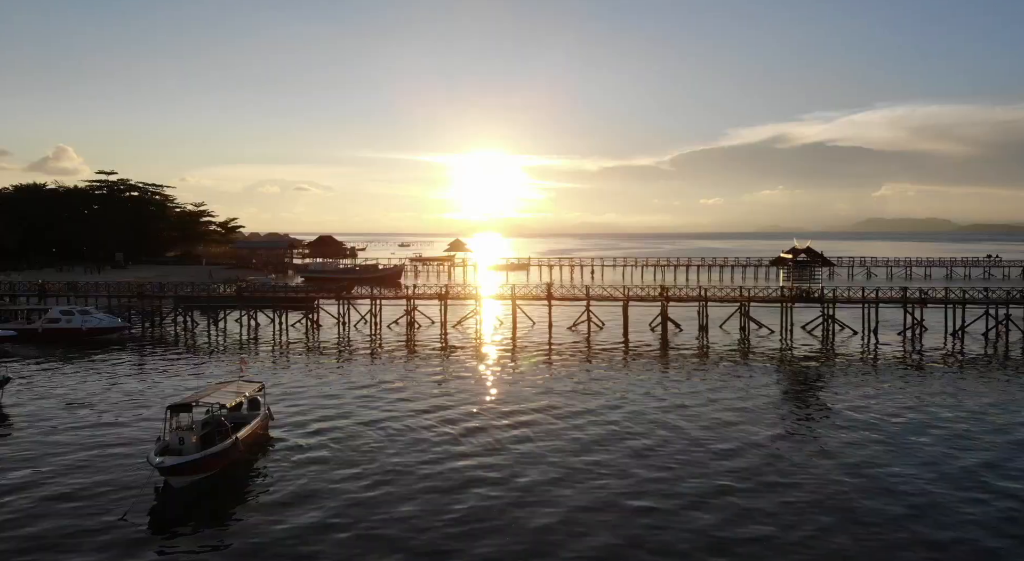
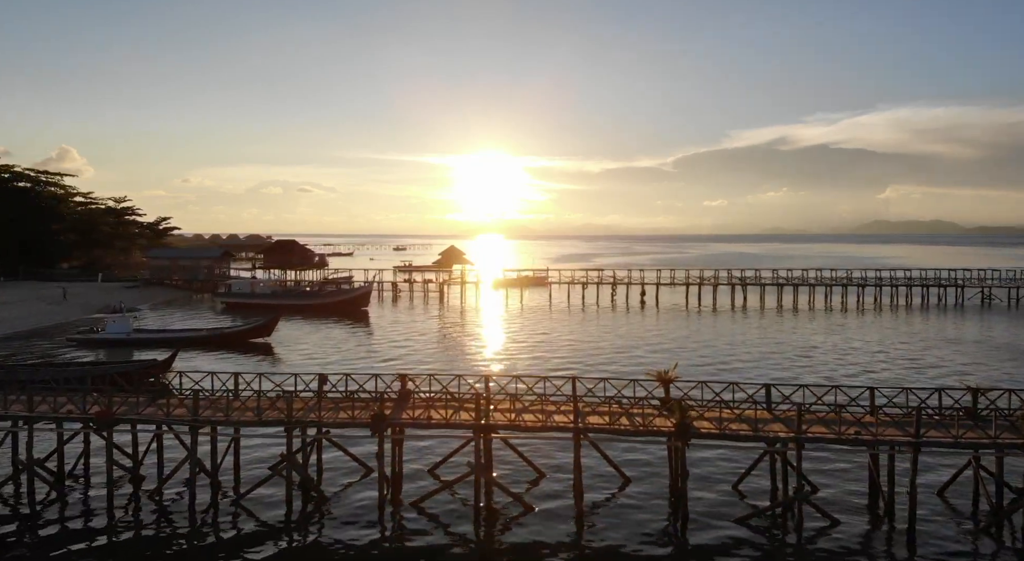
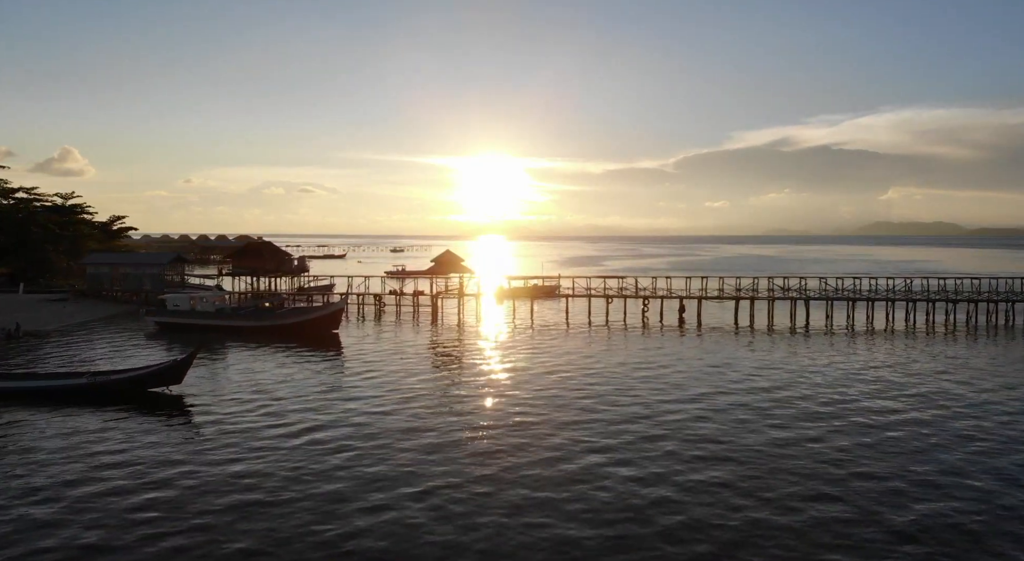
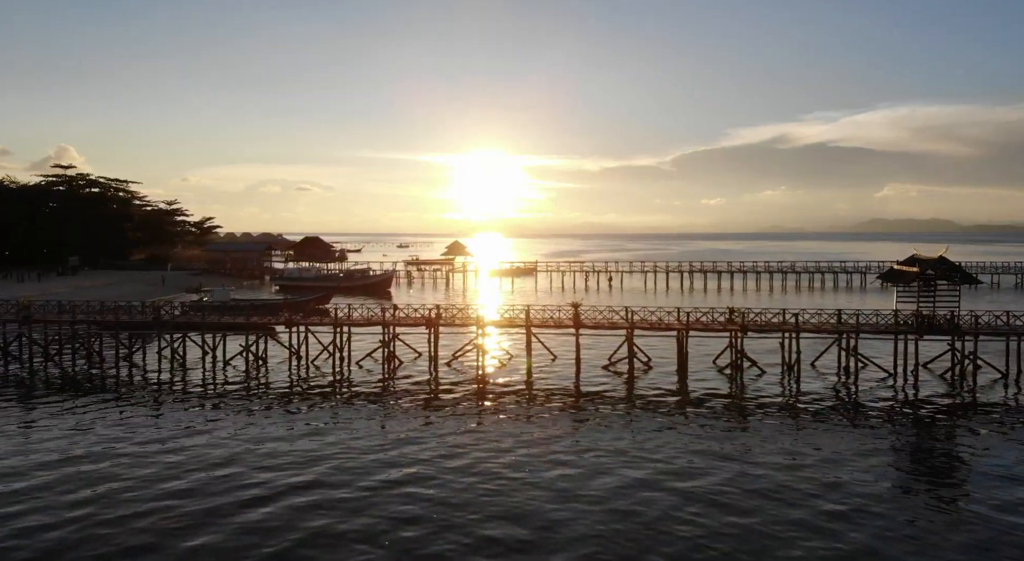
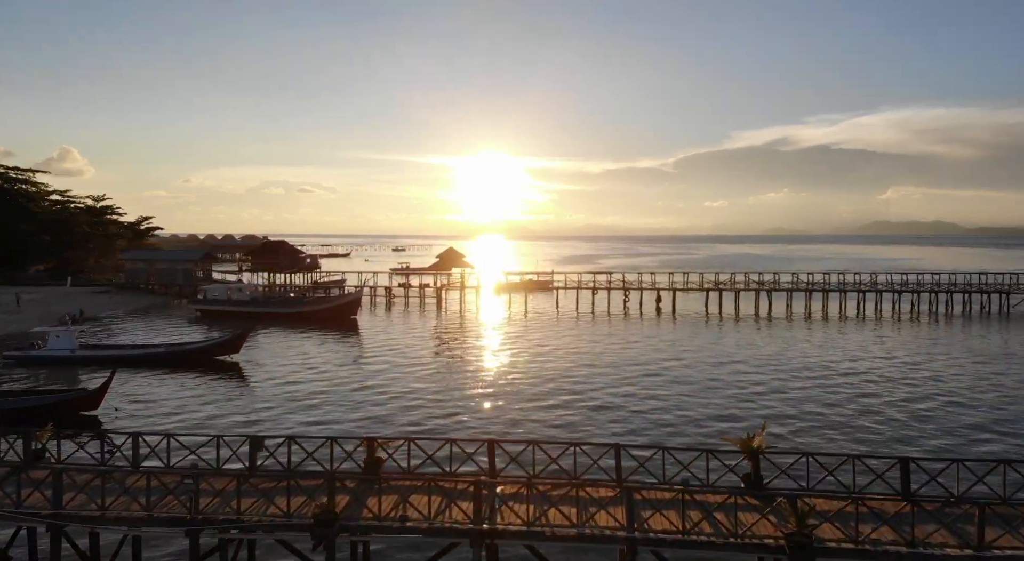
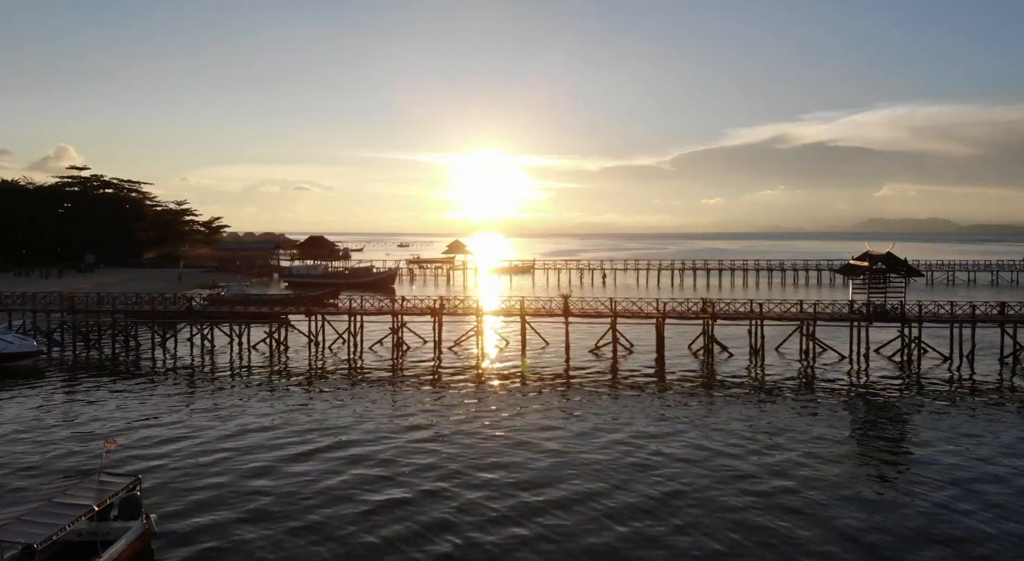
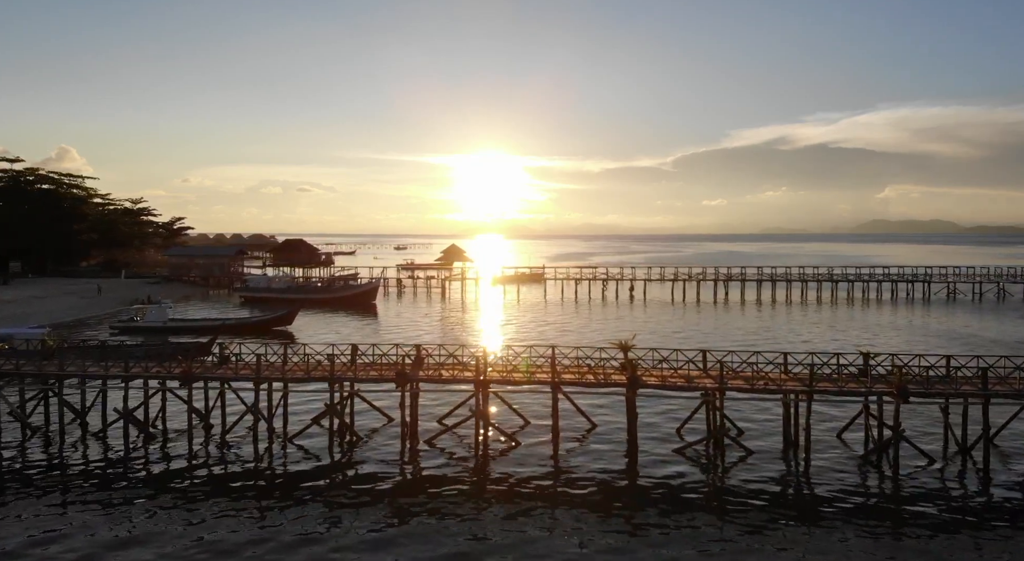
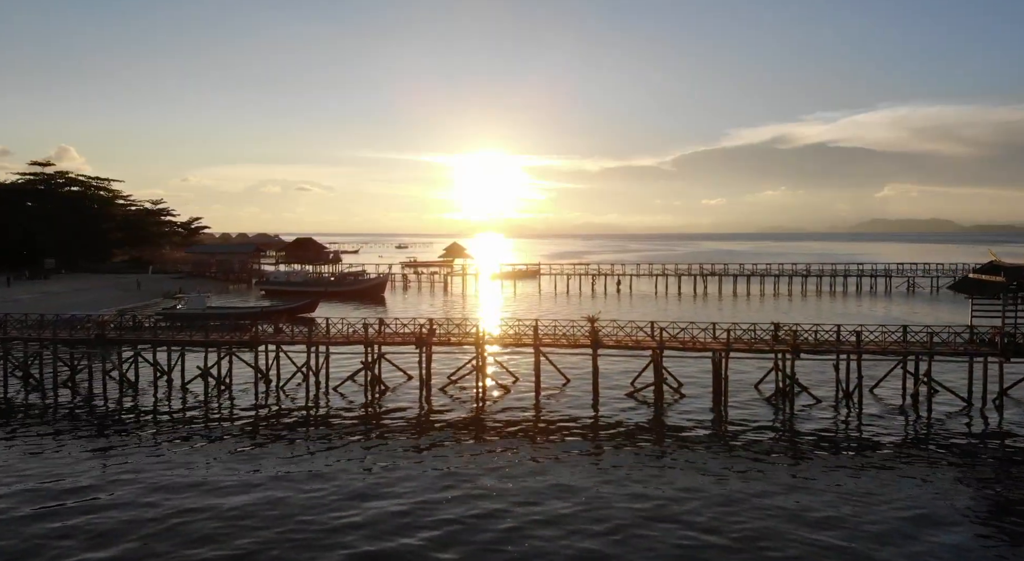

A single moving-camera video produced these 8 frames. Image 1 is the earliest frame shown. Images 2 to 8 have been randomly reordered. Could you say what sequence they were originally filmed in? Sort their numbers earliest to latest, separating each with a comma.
6, 4, 8, 7, 2, 5, 3
